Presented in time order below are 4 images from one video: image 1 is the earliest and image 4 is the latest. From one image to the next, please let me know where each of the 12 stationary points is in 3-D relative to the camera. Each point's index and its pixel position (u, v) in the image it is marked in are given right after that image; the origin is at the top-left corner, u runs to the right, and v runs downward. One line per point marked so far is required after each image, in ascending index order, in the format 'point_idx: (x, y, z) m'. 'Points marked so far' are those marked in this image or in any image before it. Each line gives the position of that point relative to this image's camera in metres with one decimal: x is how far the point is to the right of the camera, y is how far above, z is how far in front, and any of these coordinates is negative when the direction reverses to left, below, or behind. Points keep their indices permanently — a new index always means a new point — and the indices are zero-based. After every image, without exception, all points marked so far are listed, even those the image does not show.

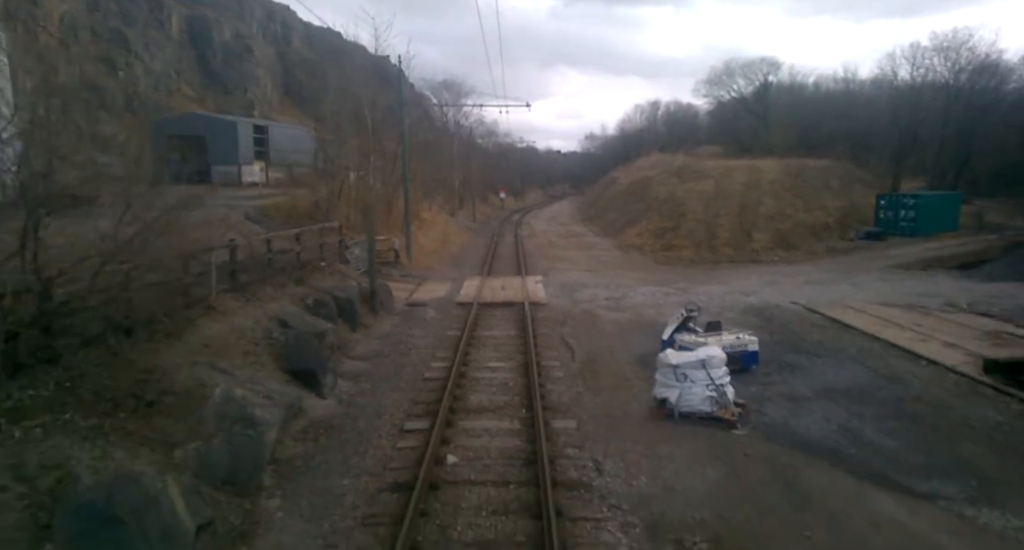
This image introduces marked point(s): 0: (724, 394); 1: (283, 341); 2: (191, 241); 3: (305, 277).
0: (+2.8, -1.5, +8.4) m
1: (-3.3, -0.9, +9.5) m
2: (-4.3, +0.5, +8.6) m
3: (-4.1, 0.0, +12.8) m
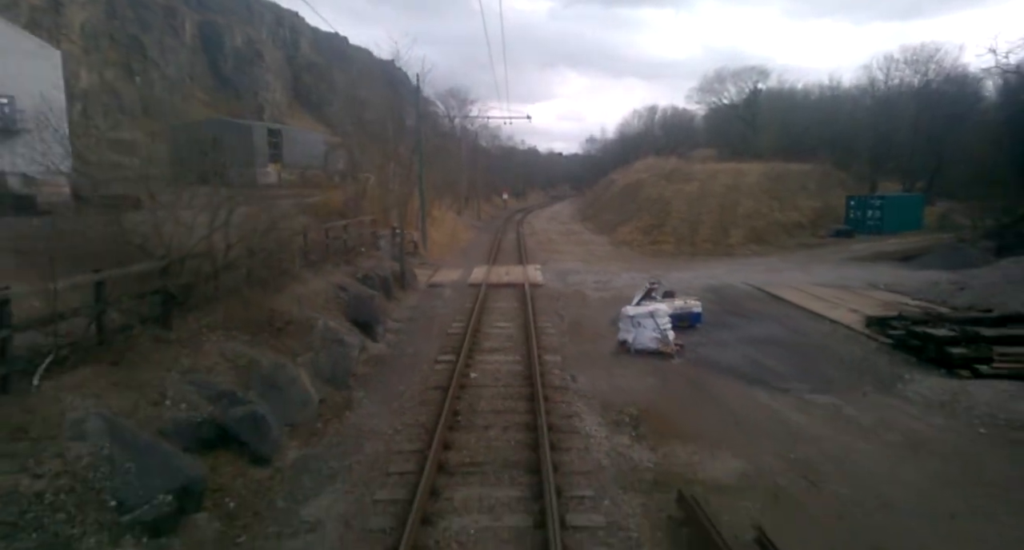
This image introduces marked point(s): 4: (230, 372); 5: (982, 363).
0: (+2.8, -1.1, +11.8) m
1: (-3.3, -0.4, +12.8) m
2: (-4.2, +0.9, +11.9) m
3: (-4.0, +0.4, +16.2) m
4: (-3.5, -1.2, +8.0) m
5: (+7.1, -1.3, +9.7) m
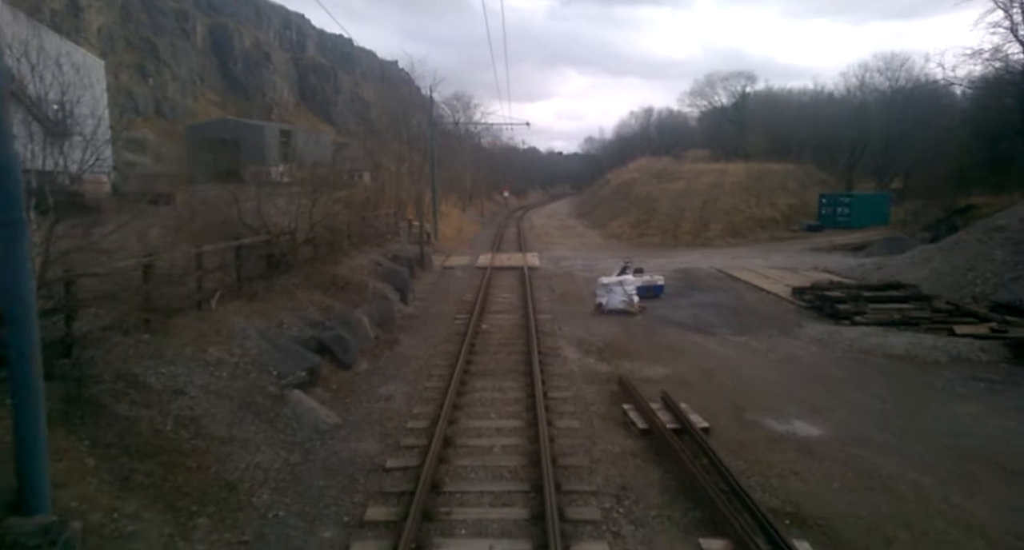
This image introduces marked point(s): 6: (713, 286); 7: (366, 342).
0: (+2.8, -0.6, +15.3) m
1: (-3.2, +0.1, +16.3) m
2: (-4.2, +1.5, +15.5) m
3: (-4.0, +0.9, +19.7) m
4: (-3.5, -0.6, +11.6) m
5: (+7.1, -0.8, +13.2) m
6: (+5.7, -0.3, +18.4) m
7: (-2.7, -1.2, +11.9) m
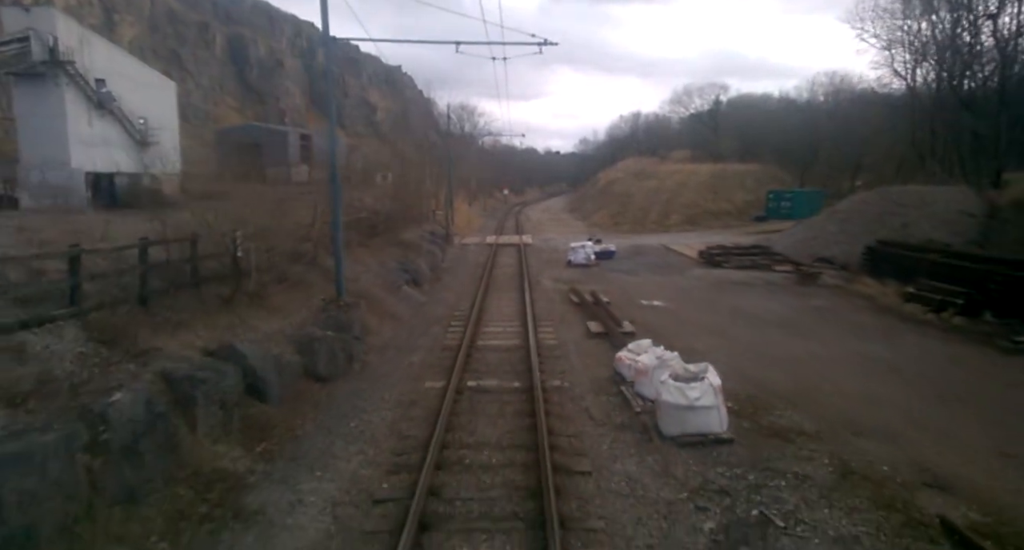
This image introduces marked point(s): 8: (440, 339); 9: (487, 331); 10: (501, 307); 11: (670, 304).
0: (+2.8, +0.6, +23.4) m
1: (-3.2, +1.3, +24.5) m
2: (-4.2, +2.6, +23.6) m
3: (-4.0, +2.1, +27.8) m
4: (-3.5, +0.5, +19.7) m
5: (+7.1, +0.4, +21.4) m
6: (+5.7, +0.9, +26.6) m
7: (-2.7, 0.0, +20.0) m
8: (-1.4, -1.3, +12.9) m
9: (-0.5, -1.2, +13.7) m
10: (-0.3, -0.8, +16.2) m
11: (+4.0, -0.7, +16.4) m
